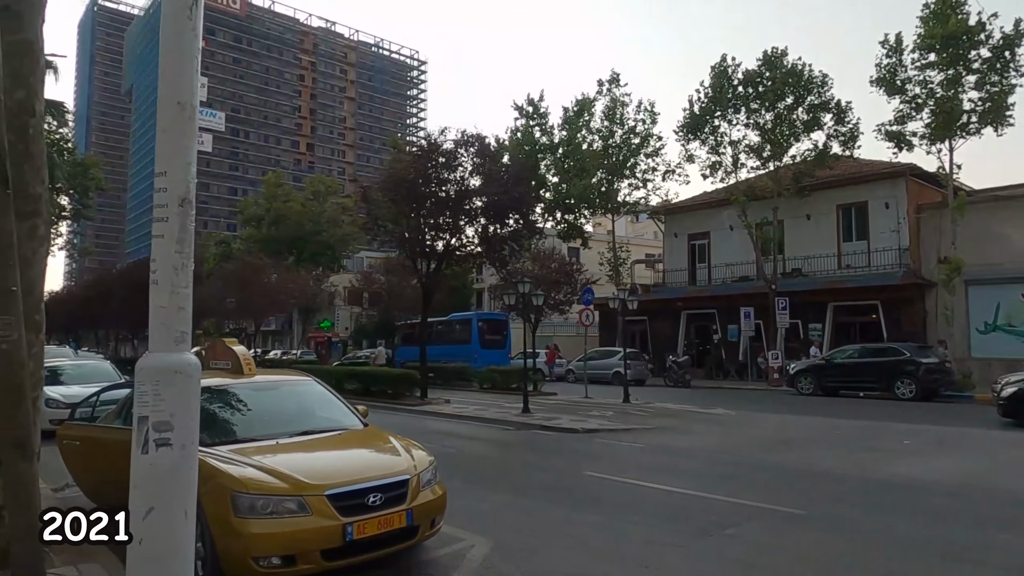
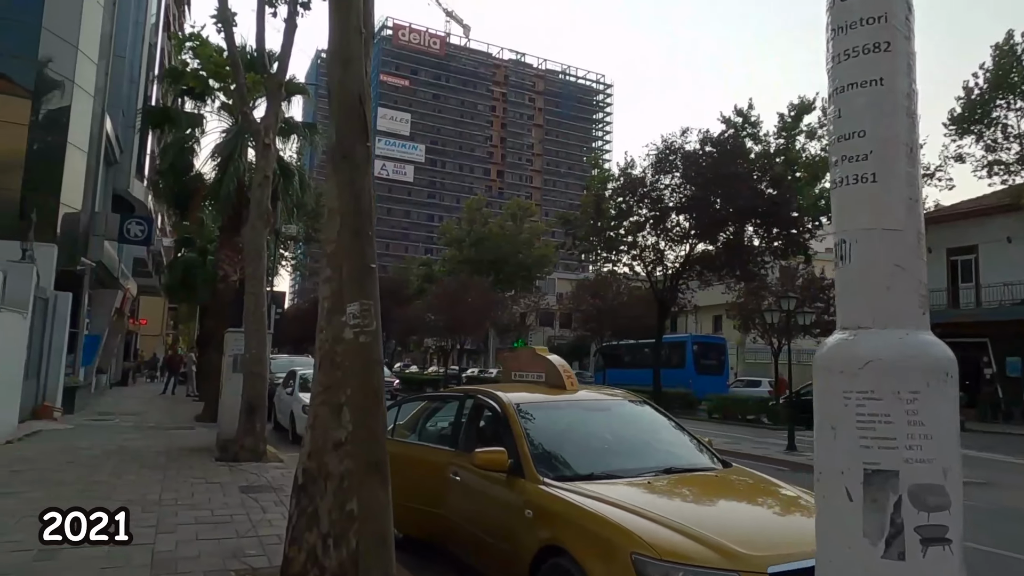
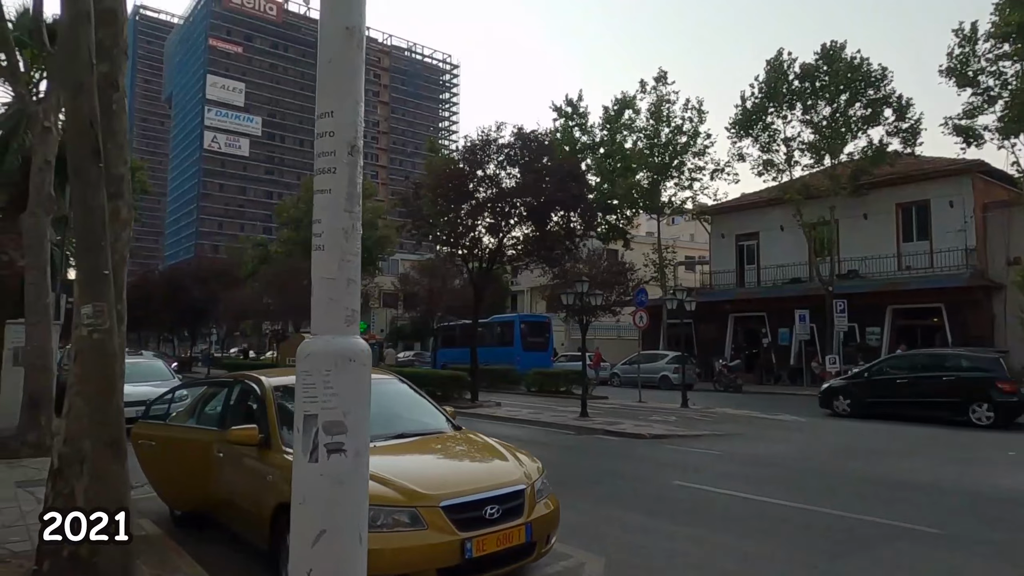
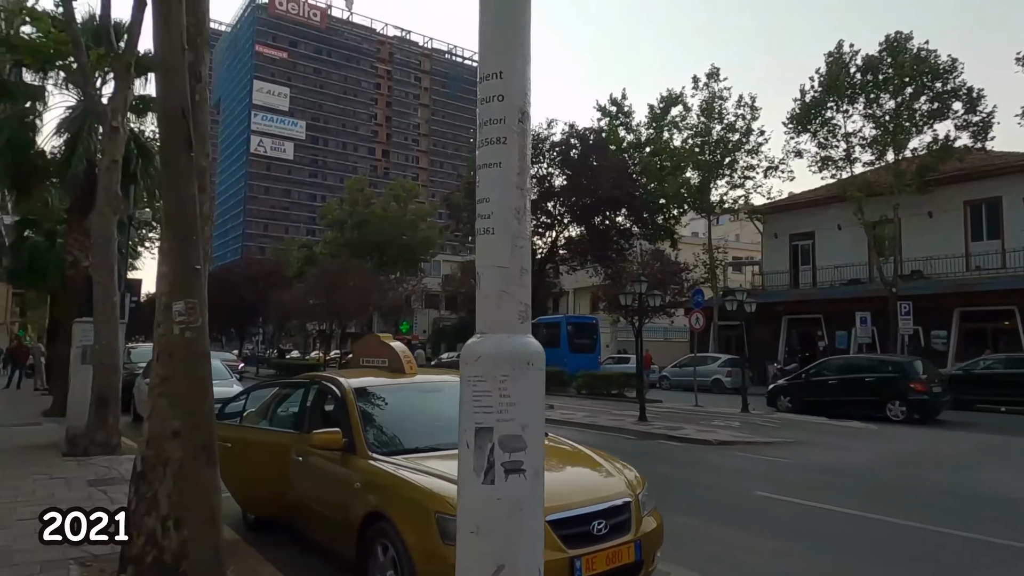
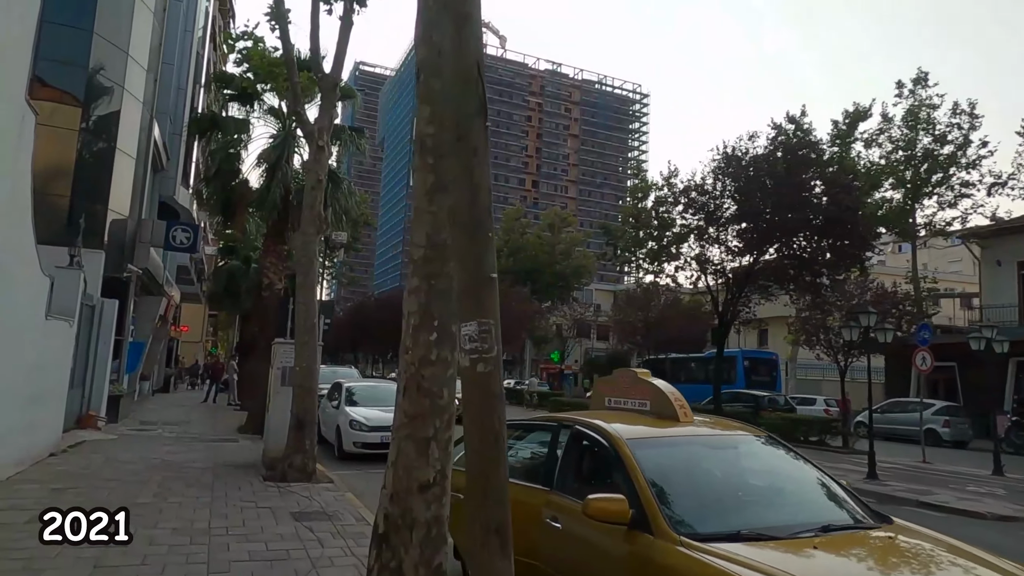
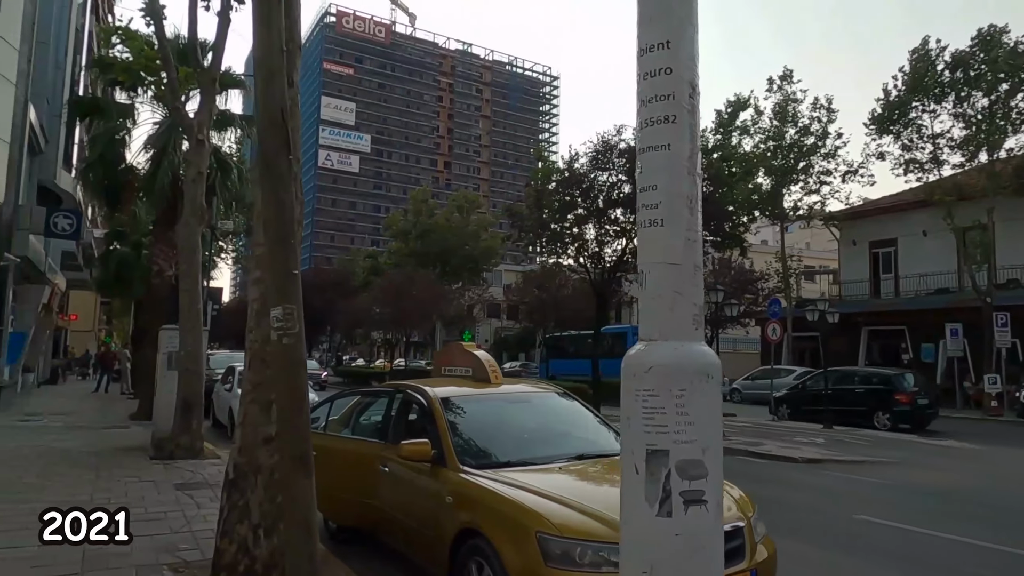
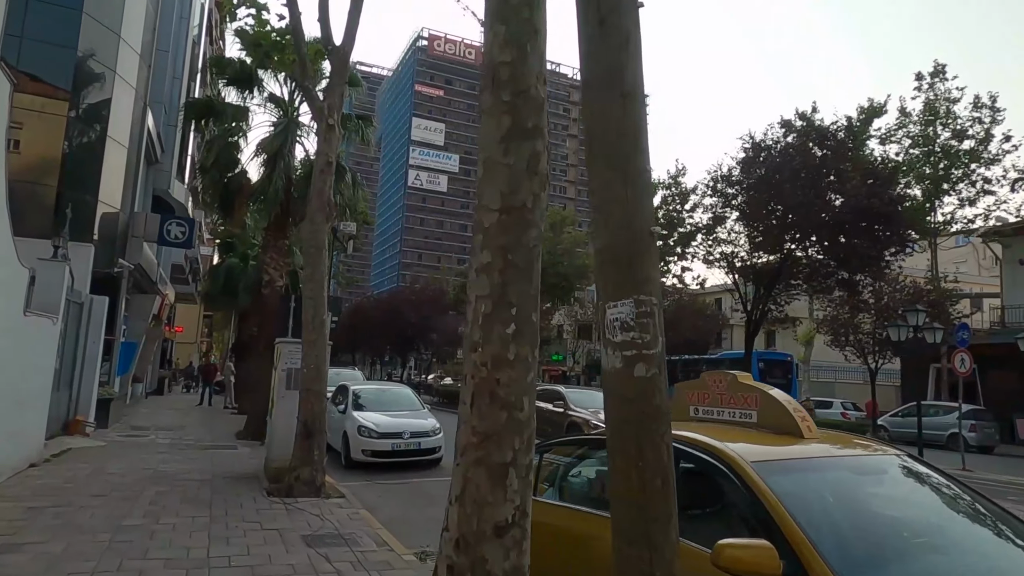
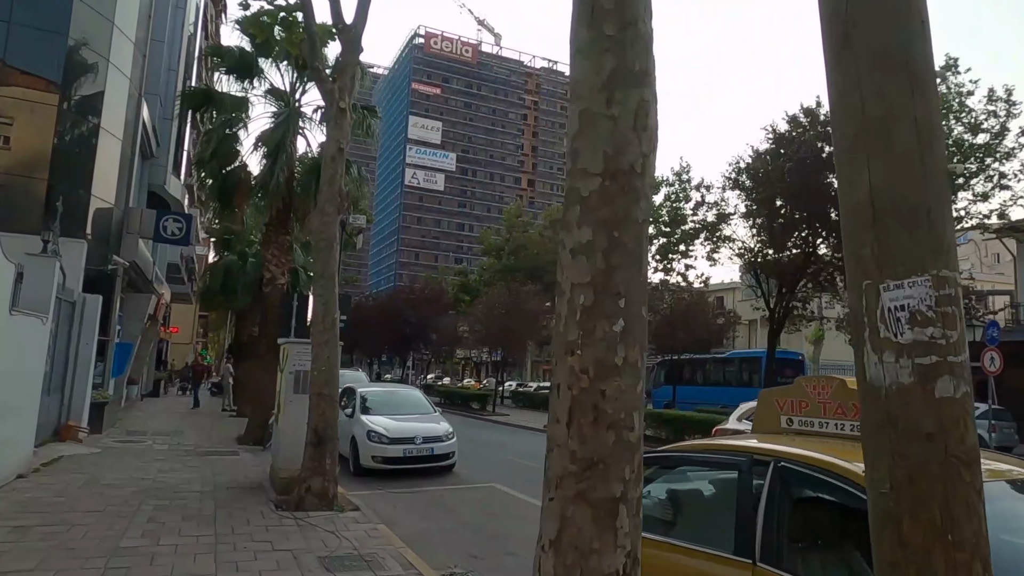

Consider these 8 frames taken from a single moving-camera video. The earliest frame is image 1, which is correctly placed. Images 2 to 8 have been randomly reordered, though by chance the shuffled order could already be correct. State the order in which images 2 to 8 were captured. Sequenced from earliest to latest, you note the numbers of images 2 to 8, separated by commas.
3, 4, 6, 2, 5, 7, 8
